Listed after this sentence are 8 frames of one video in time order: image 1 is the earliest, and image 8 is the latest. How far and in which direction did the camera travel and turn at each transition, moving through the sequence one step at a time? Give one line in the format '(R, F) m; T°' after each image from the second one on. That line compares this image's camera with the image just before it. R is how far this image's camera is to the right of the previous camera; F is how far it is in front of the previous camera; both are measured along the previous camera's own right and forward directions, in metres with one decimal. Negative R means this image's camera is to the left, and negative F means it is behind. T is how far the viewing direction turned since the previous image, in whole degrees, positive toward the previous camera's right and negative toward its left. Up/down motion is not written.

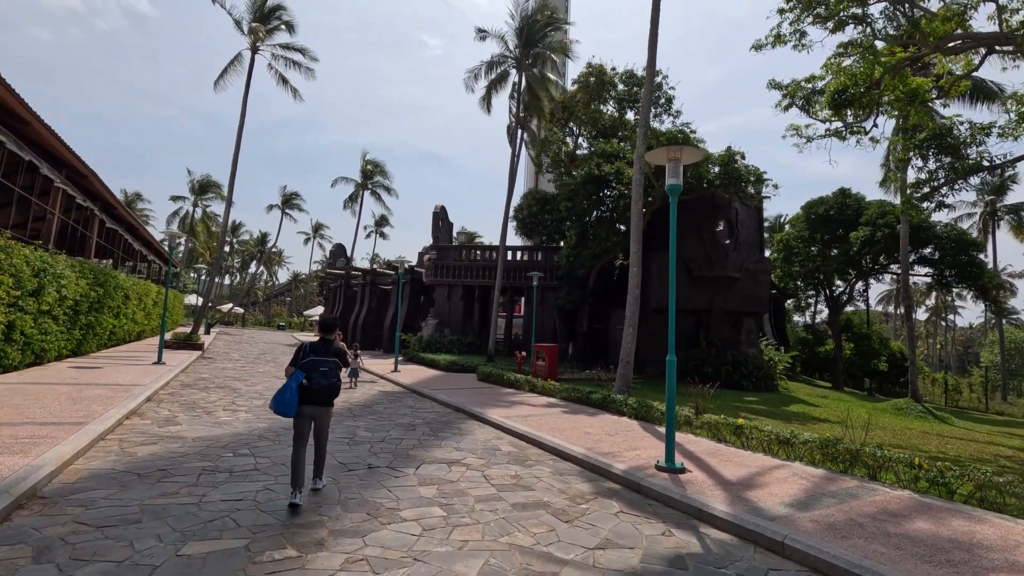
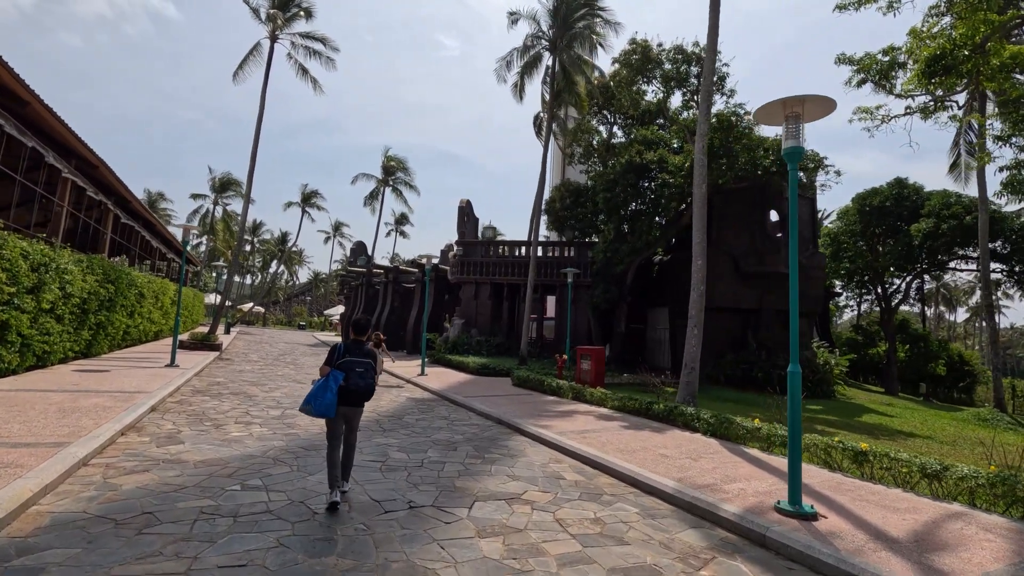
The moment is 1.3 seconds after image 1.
(-0.6, +1.4) m; -2°
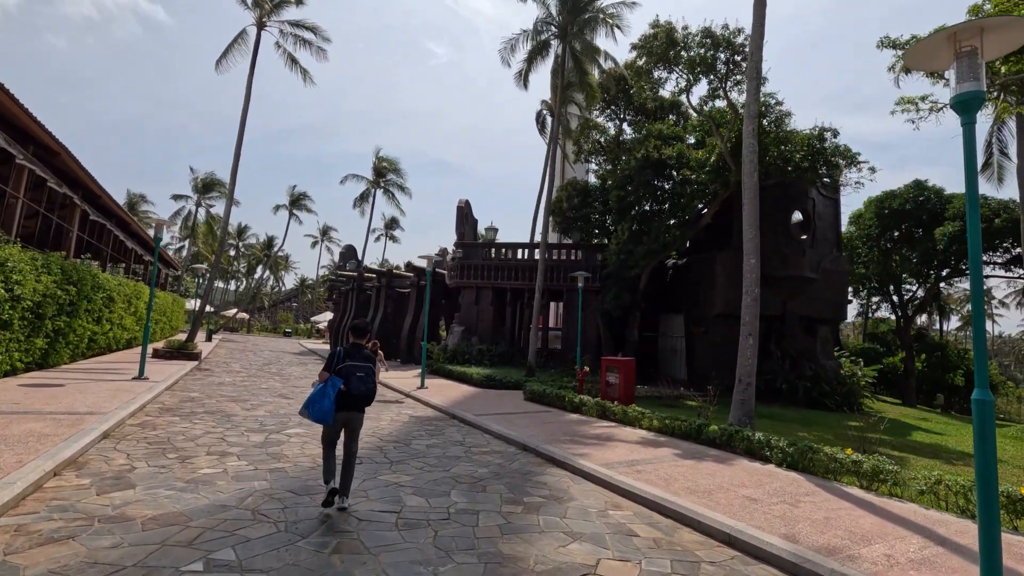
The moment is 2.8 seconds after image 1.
(-0.7, +1.5) m; +1°
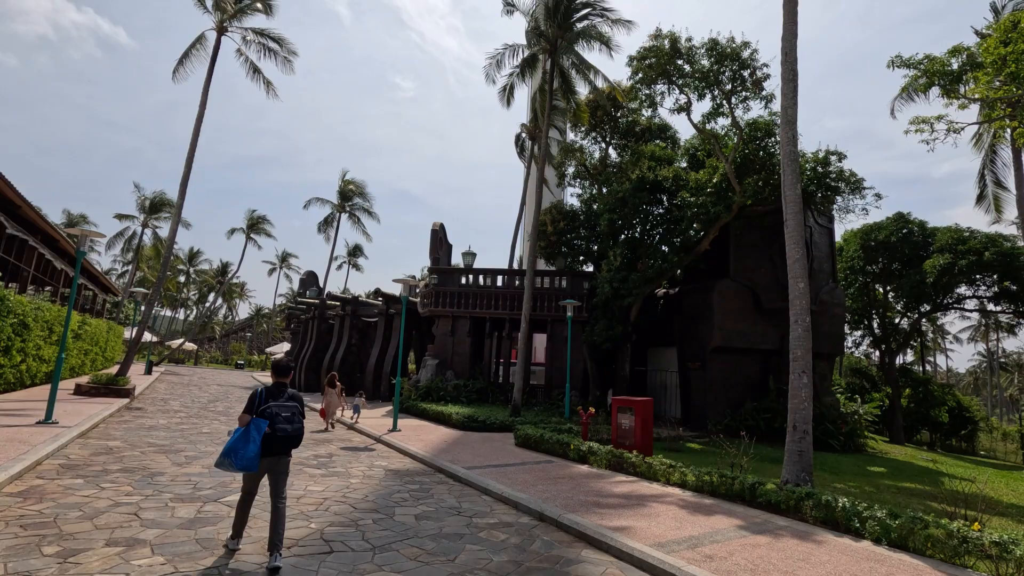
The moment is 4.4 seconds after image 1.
(-0.7, +1.7) m; +4°
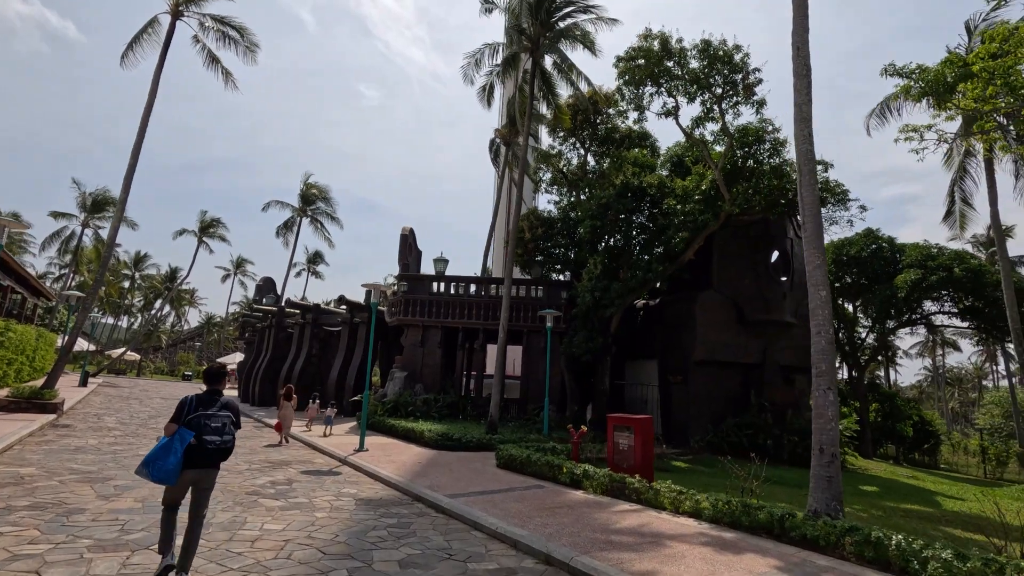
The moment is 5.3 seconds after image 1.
(-0.5, +1.0) m; +4°
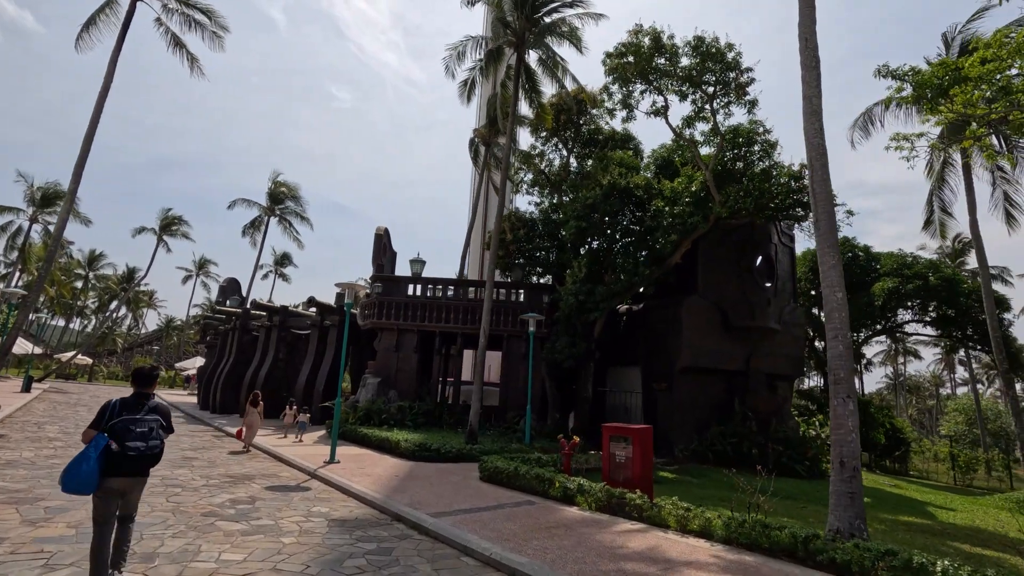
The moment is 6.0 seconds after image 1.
(-0.3, +0.7) m; +3°
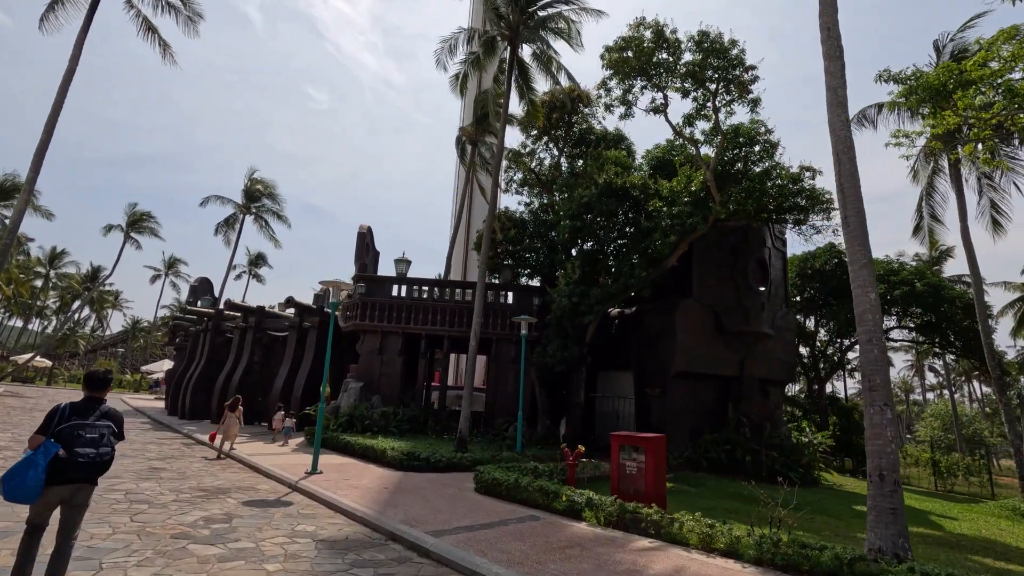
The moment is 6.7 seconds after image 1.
(-0.4, +0.6) m; +2°
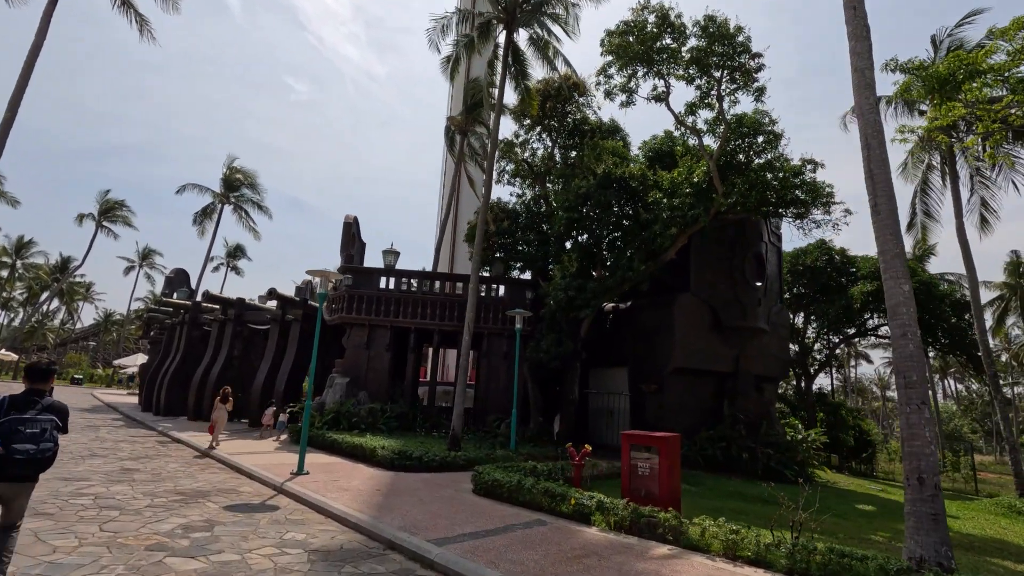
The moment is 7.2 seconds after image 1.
(-0.3, +0.5) m; +2°
